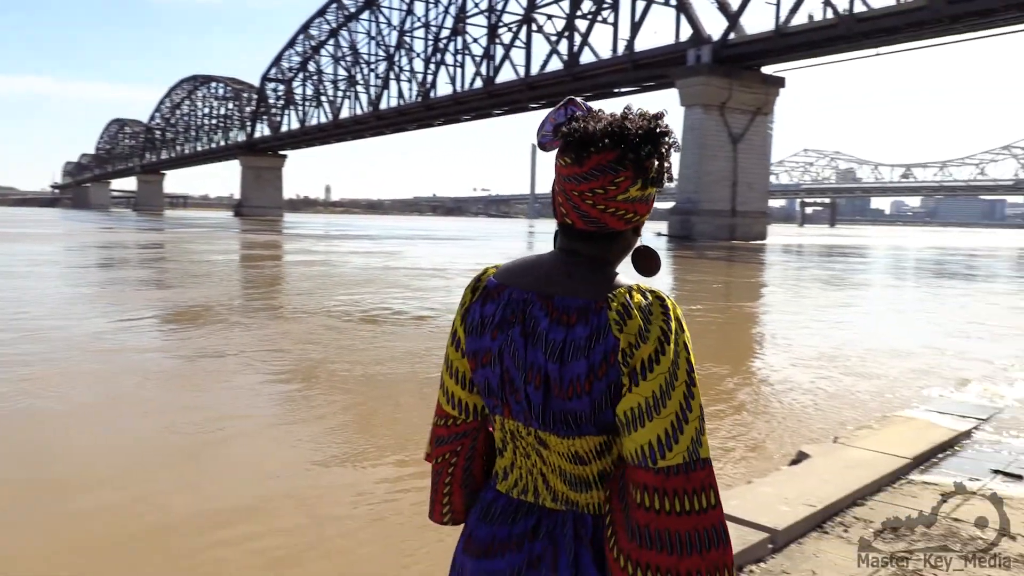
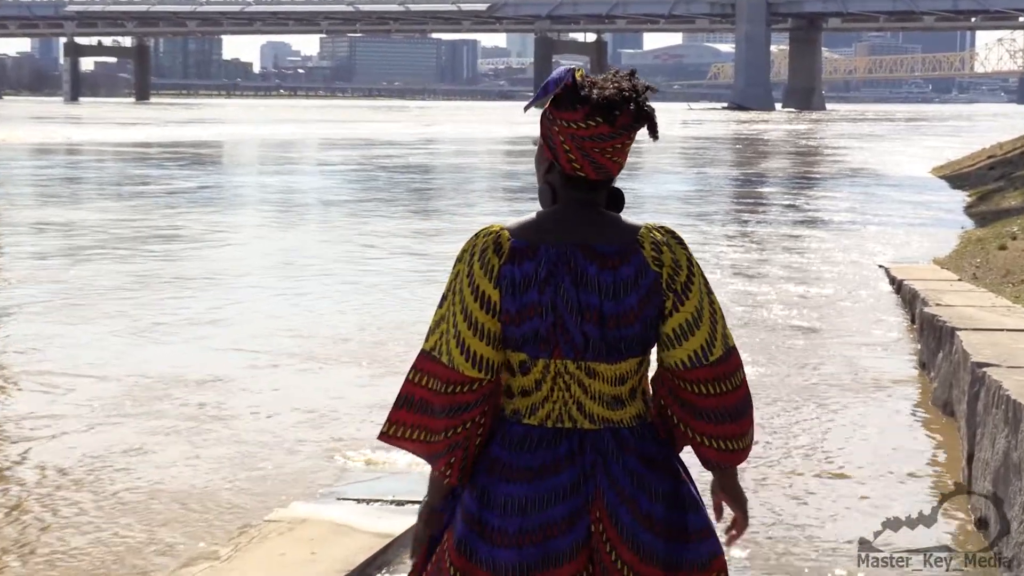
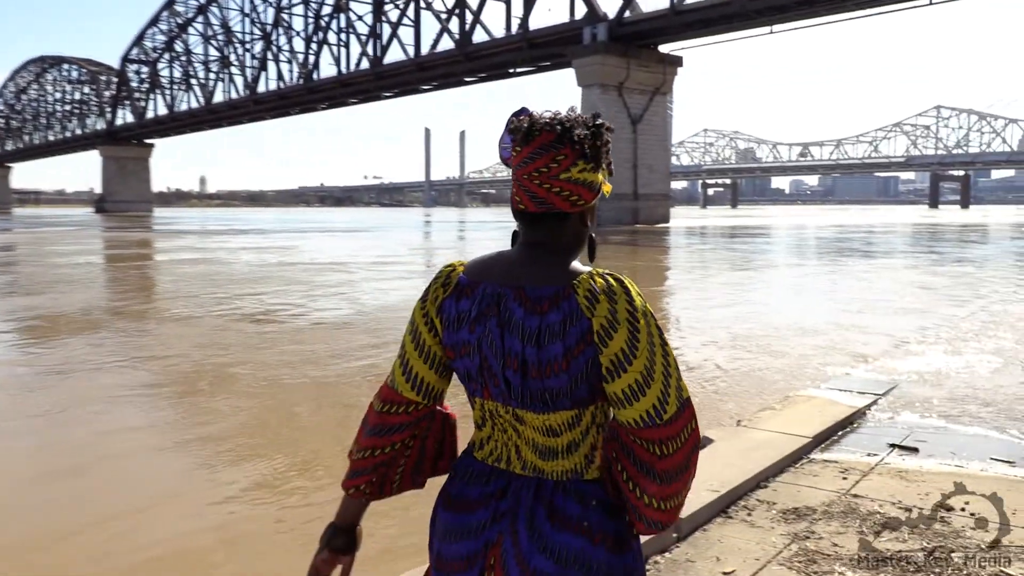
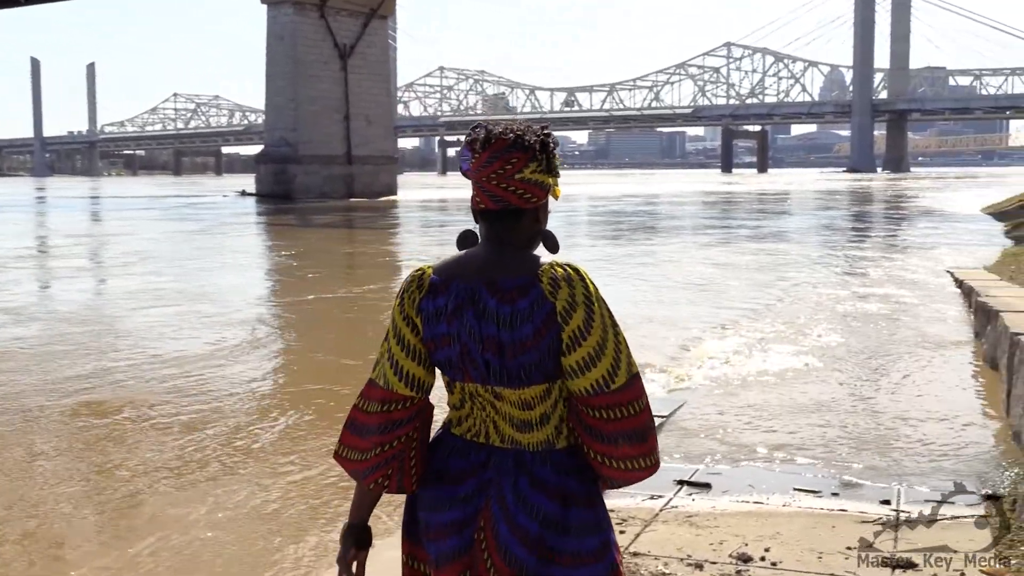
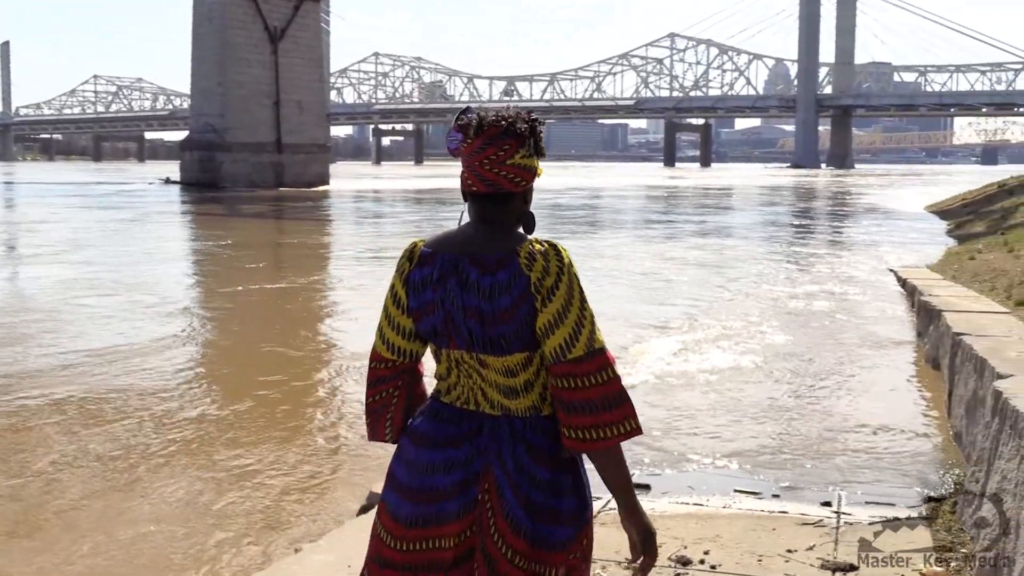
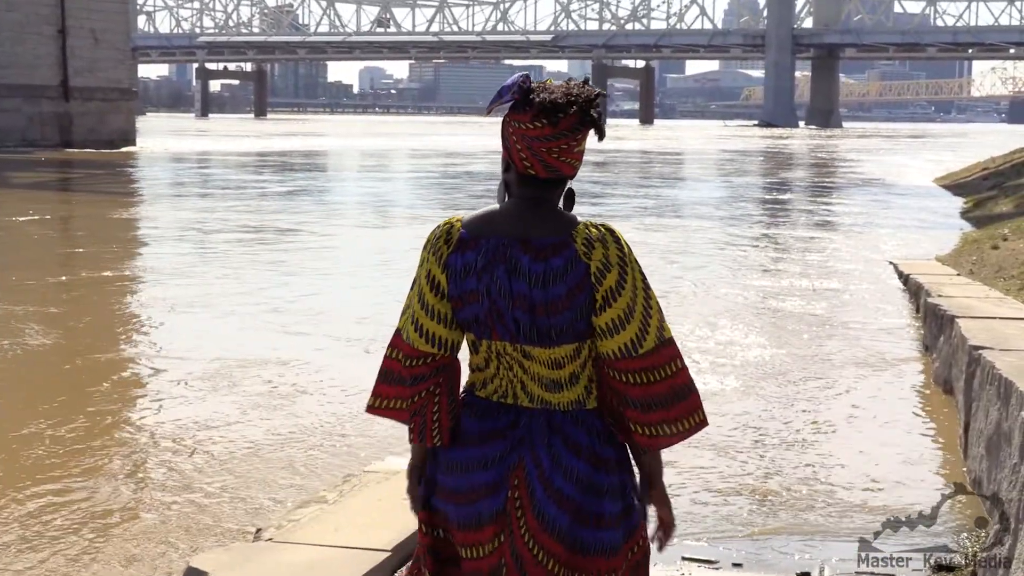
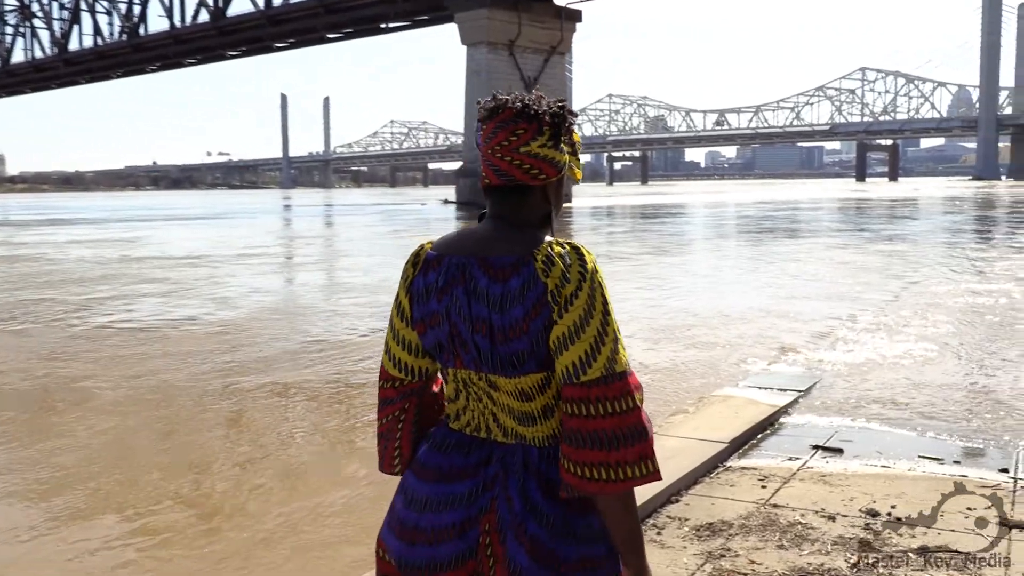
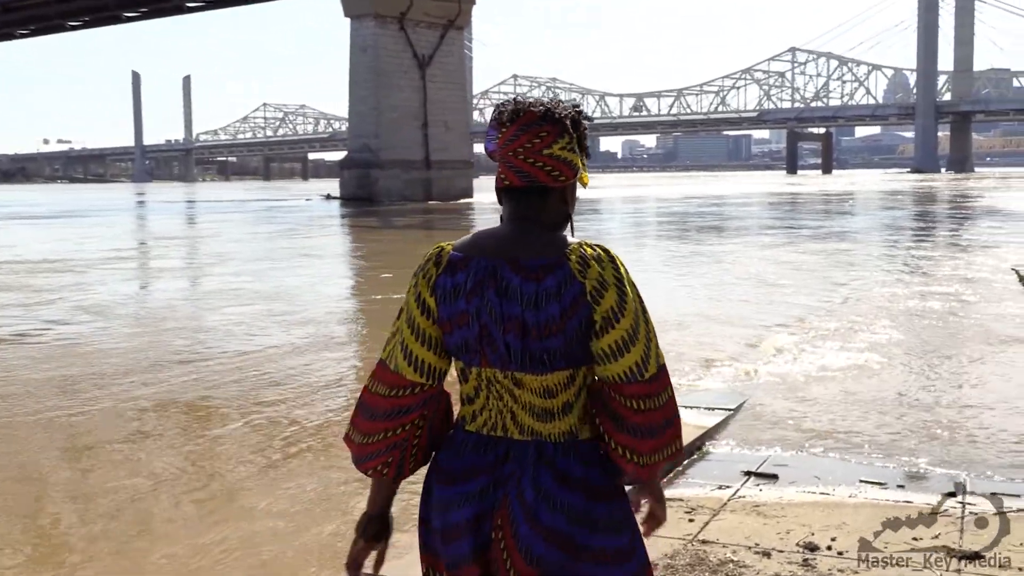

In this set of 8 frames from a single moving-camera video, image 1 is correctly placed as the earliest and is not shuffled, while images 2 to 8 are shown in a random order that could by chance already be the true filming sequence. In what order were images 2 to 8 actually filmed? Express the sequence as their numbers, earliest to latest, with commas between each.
3, 7, 8, 4, 5, 6, 2
